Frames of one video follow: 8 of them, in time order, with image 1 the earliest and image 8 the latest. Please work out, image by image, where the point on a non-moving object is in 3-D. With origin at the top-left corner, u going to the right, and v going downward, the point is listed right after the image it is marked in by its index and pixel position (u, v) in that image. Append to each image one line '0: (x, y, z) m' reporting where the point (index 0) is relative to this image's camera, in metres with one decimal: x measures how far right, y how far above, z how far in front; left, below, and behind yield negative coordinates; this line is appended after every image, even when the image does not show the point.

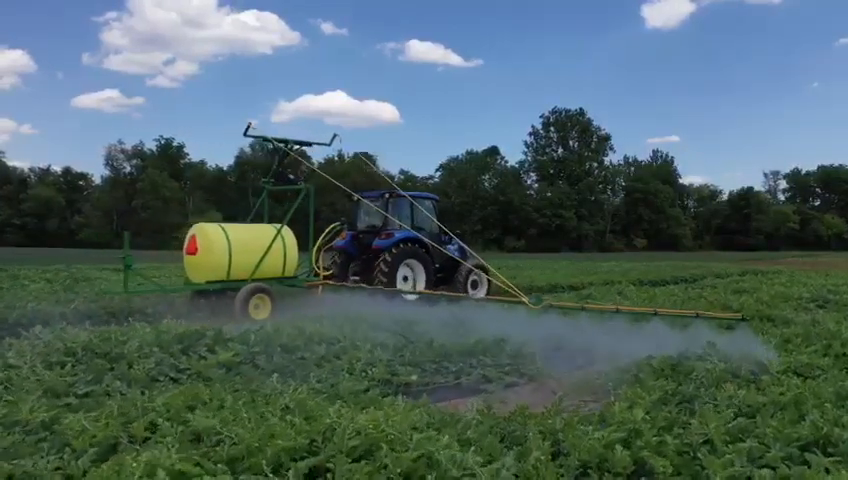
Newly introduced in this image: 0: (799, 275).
0: (+10.2, -1.0, +19.4) m
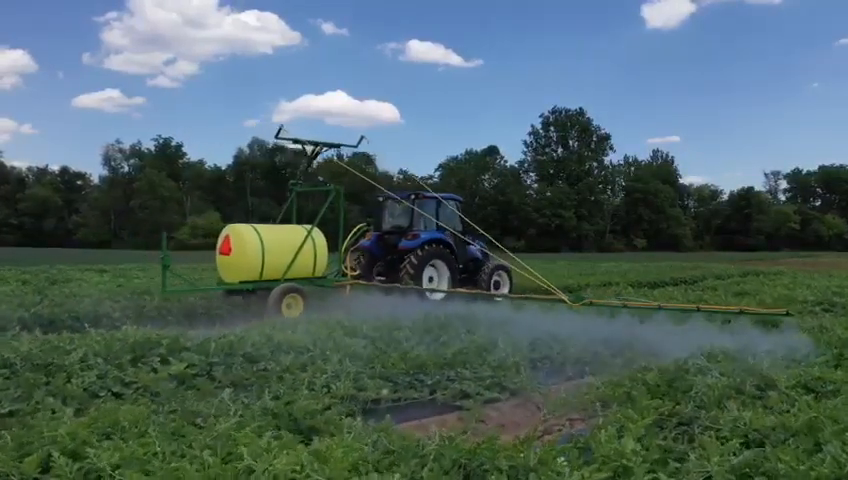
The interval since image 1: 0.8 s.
0: (+10.0, -1.0, +19.0) m
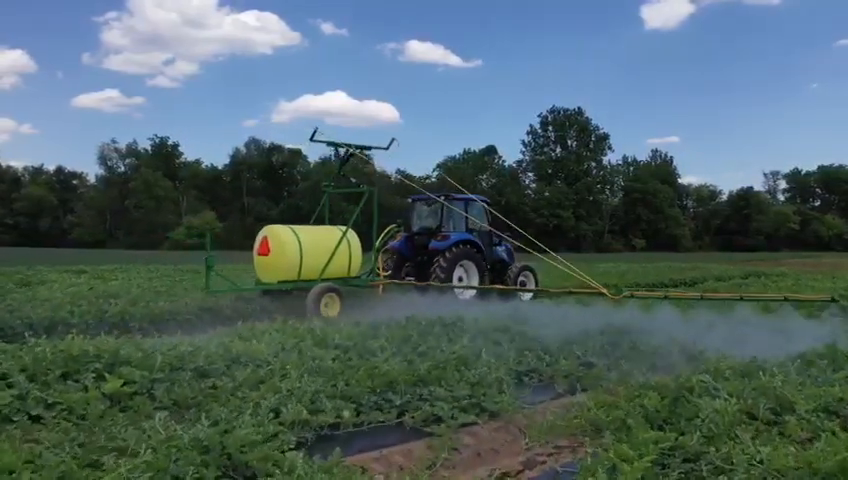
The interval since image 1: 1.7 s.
0: (+9.9, -1.0, +18.6) m
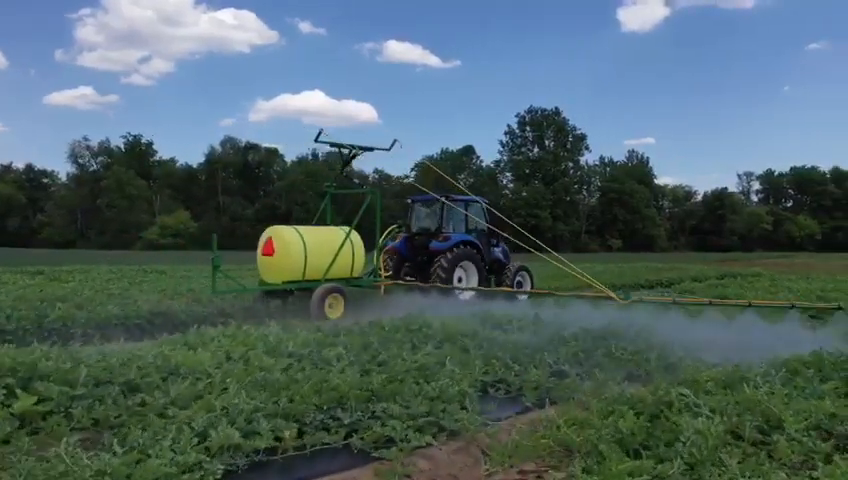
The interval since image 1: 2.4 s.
0: (+9.2, -1.0, +18.6) m
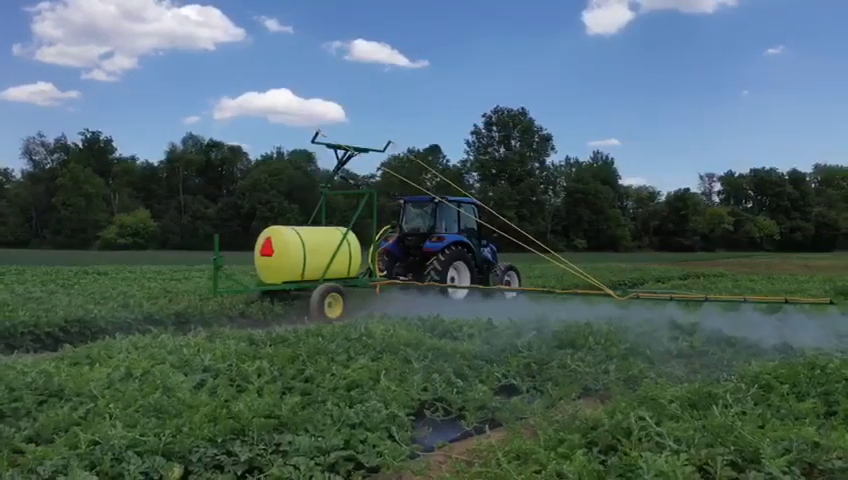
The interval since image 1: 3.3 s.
0: (+8.2, -1.0, +18.5) m
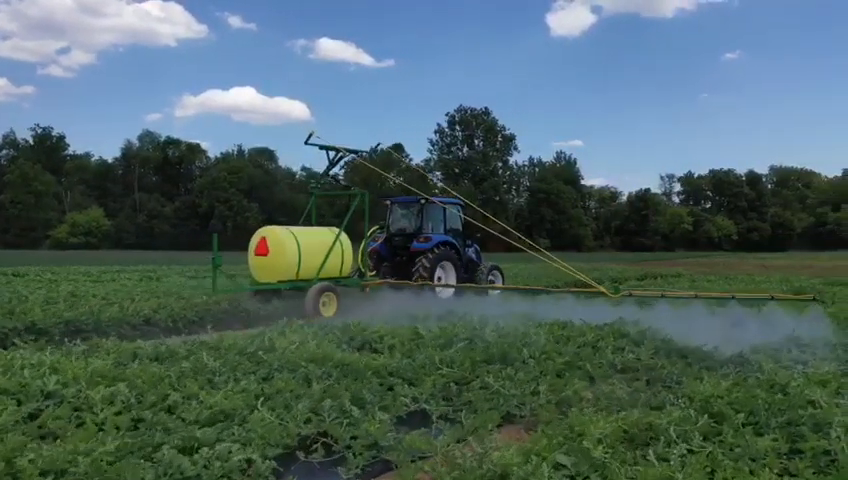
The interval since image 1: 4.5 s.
0: (+7.0, -1.0, +18.3) m
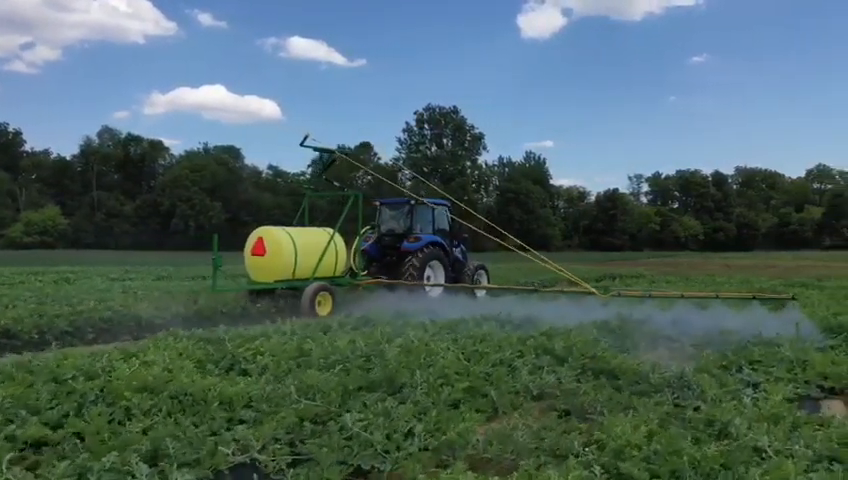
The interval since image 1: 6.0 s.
0: (+5.8, -1.0, +17.8) m
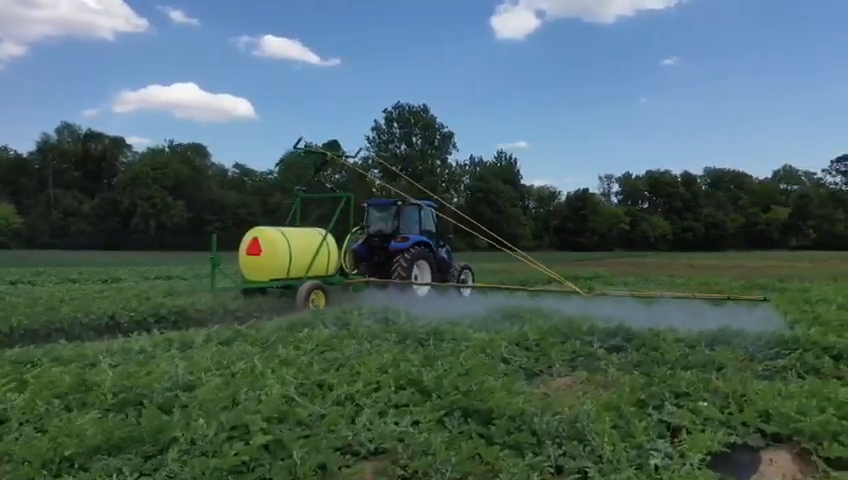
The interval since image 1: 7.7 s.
0: (+4.6, -1.0, +17.1) m
